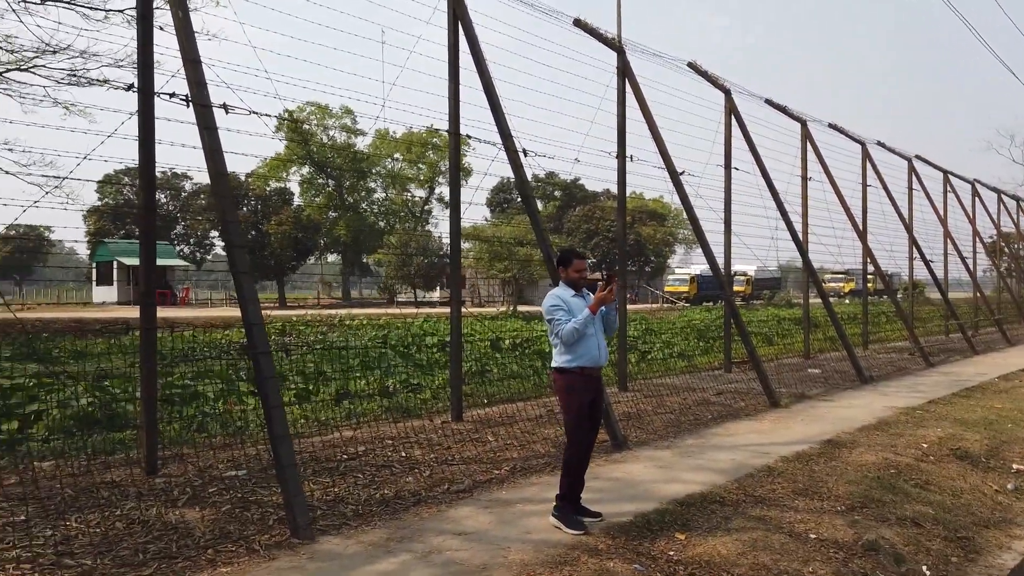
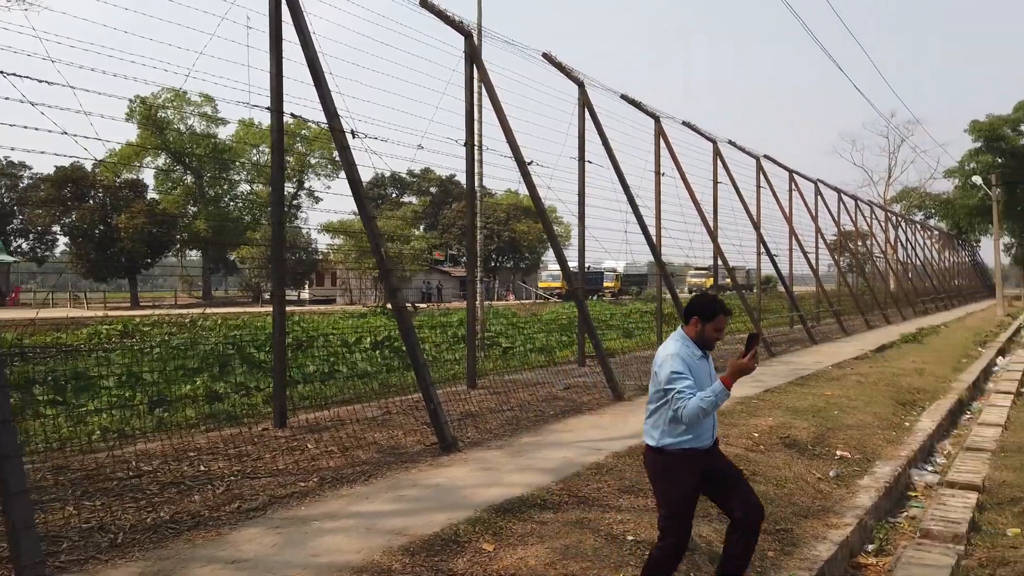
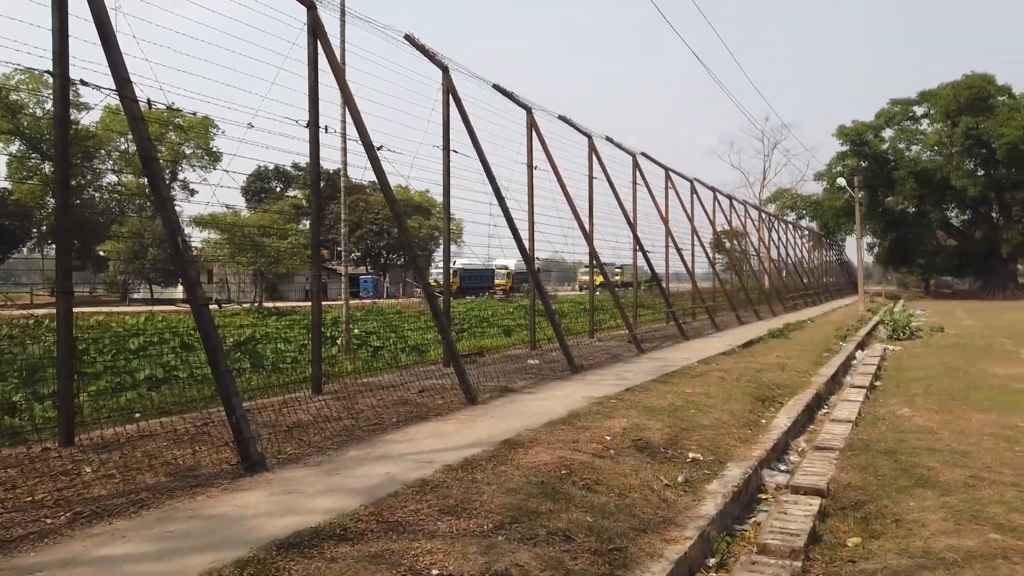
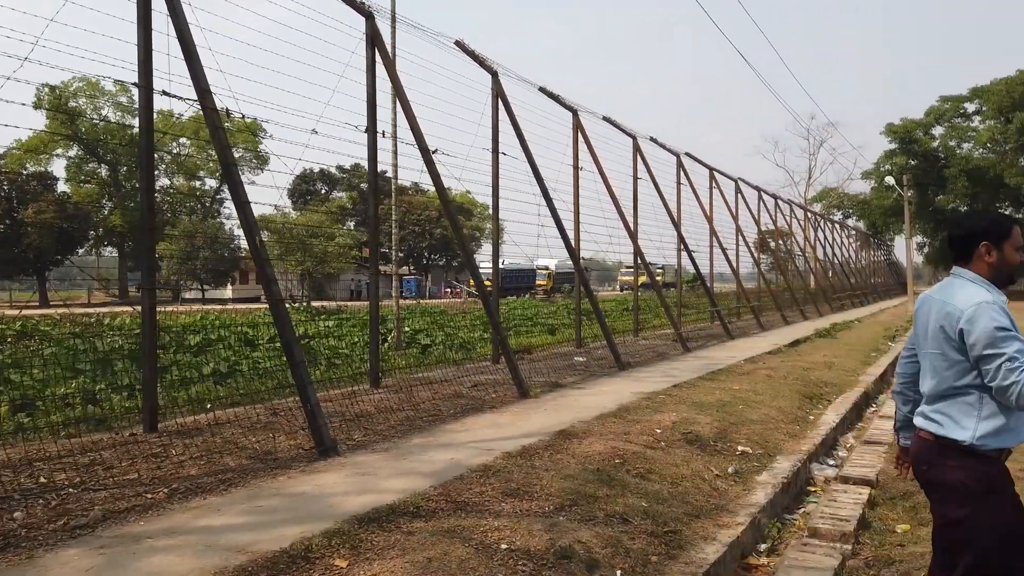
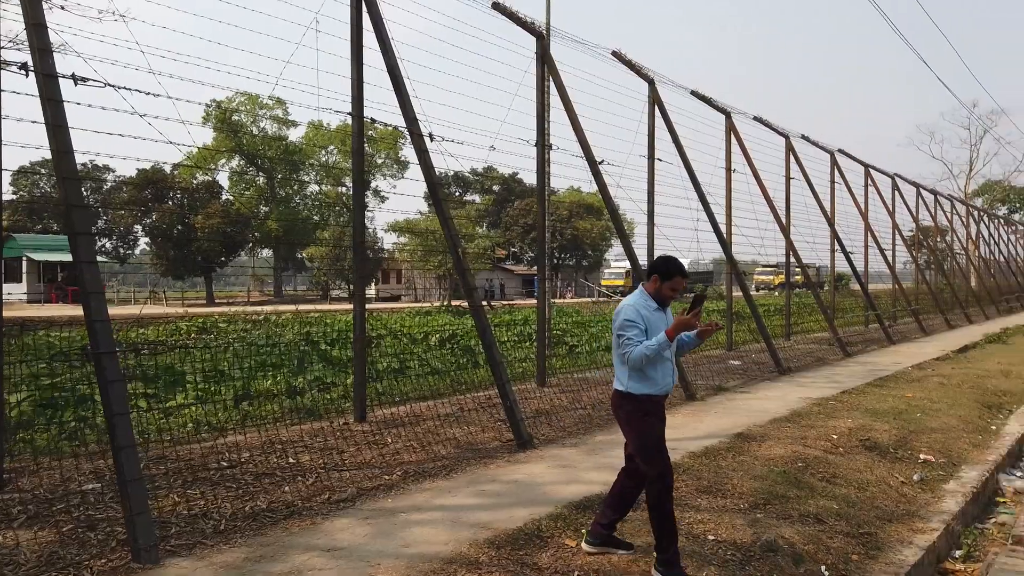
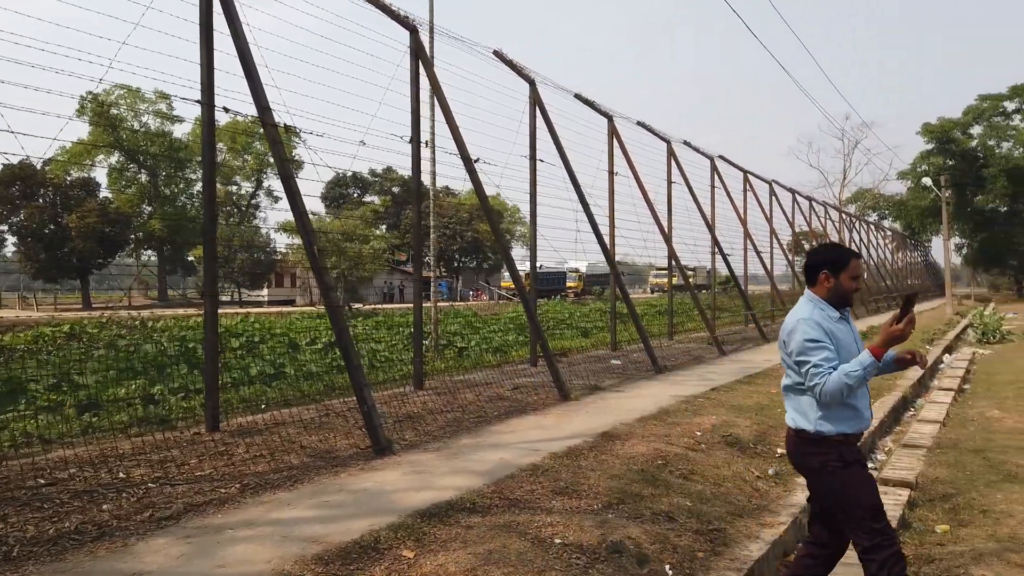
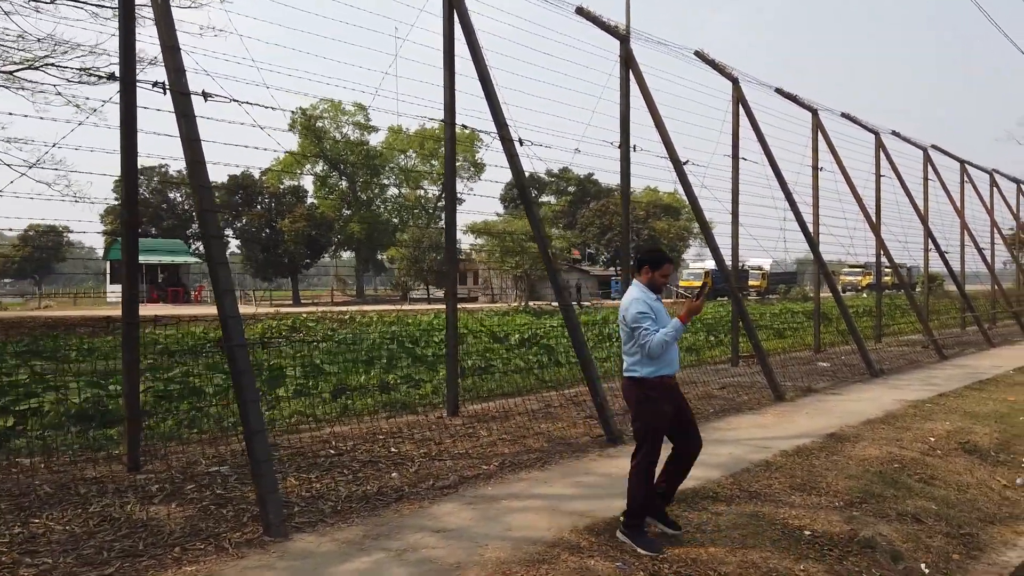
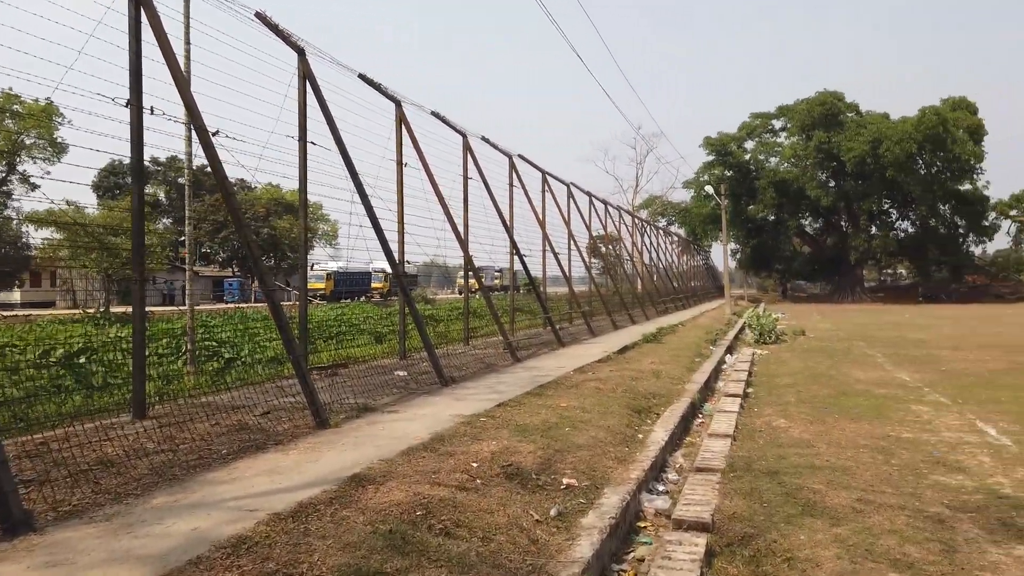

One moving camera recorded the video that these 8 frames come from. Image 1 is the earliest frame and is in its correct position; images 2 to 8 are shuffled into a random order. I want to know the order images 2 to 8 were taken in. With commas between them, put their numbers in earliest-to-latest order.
7, 5, 2, 6, 4, 3, 8
